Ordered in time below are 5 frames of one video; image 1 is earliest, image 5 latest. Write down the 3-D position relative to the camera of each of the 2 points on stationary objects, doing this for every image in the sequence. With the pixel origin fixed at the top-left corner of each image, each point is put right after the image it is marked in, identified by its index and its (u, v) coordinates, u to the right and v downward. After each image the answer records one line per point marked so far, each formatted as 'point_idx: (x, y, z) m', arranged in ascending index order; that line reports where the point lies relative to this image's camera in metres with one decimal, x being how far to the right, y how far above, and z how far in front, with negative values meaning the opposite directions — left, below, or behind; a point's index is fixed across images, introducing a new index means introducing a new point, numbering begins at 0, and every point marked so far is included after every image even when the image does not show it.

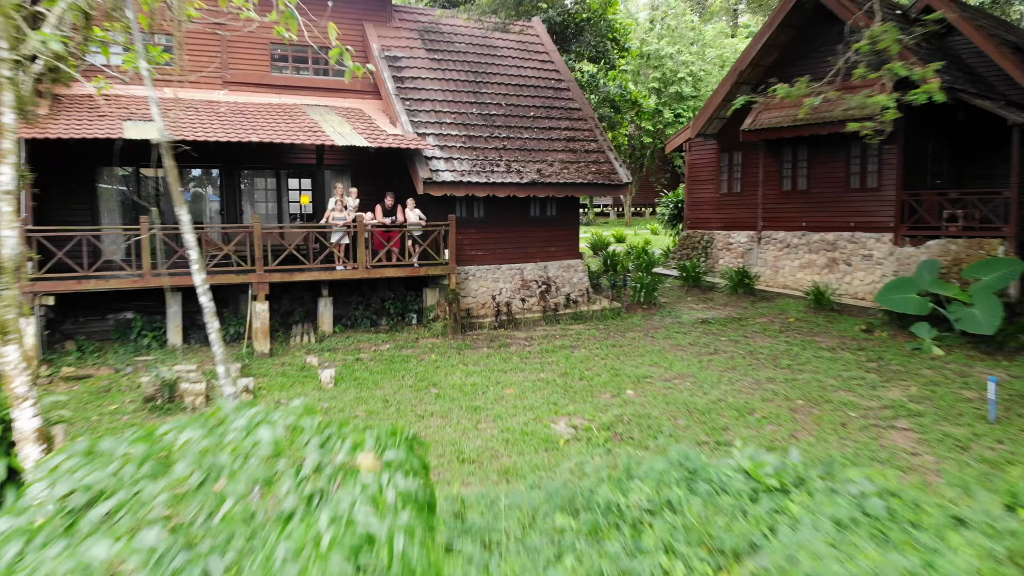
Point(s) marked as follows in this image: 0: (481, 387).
0: (-0.2, -0.6, +5.4) m
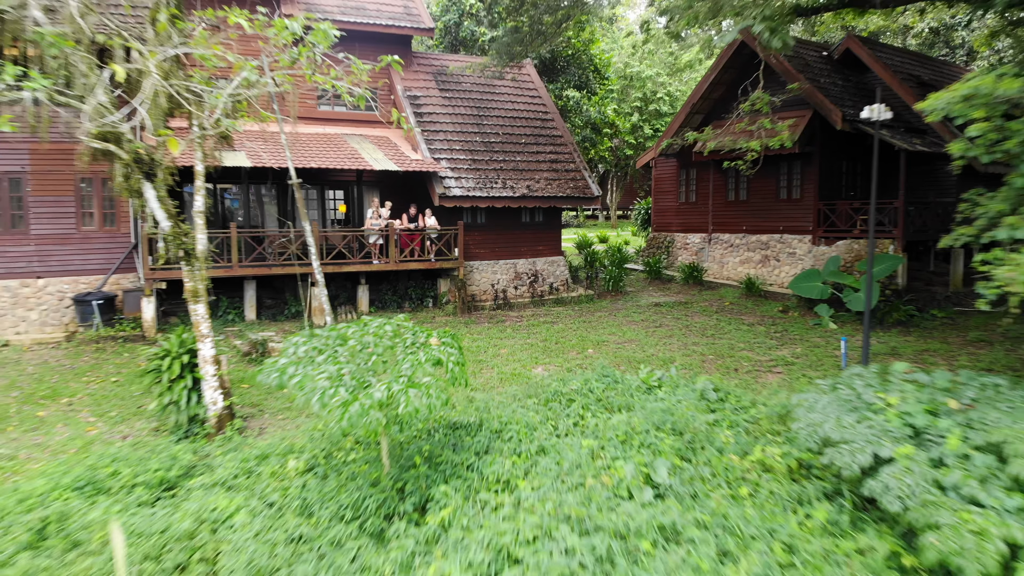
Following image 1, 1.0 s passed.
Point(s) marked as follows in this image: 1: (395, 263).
0: (-0.2, -0.5, +7.4) m
1: (-1.3, +0.3, +9.0) m
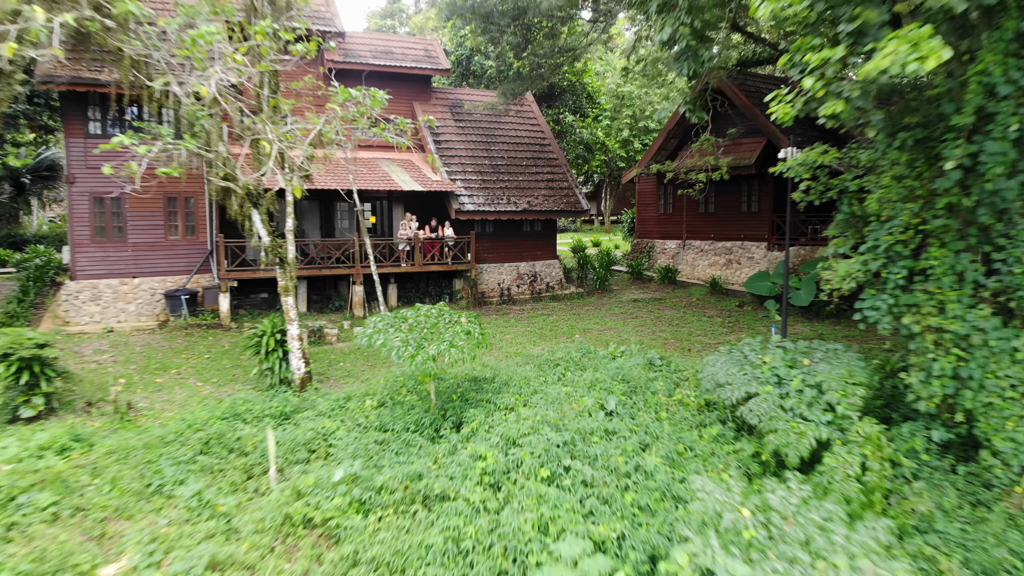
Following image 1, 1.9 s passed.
0: (-0.2, -0.5, +9.4) m
1: (-1.2, +0.3, +10.9) m
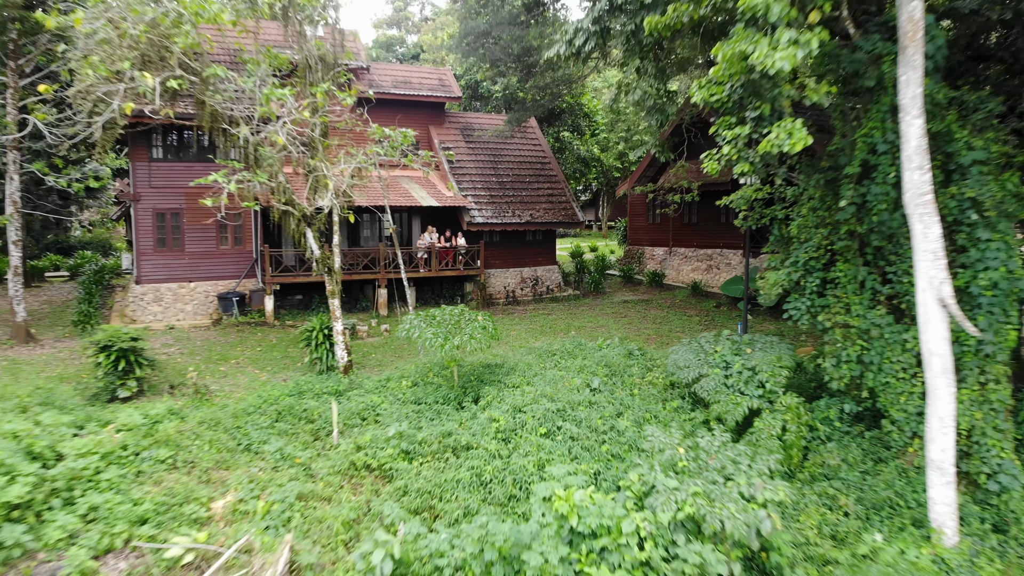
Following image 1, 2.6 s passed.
0: (-0.1, -0.6, +11.0) m
1: (-1.2, +0.3, +12.5) m
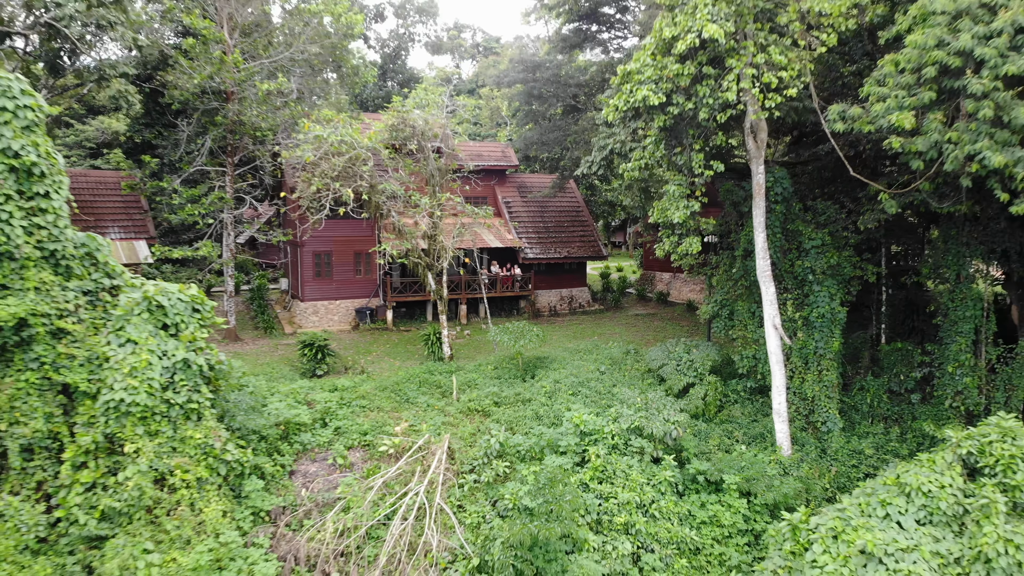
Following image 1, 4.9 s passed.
0: (+0.7, -0.9, +16.4) m
1: (-0.2, -0.1, +18.0) m
